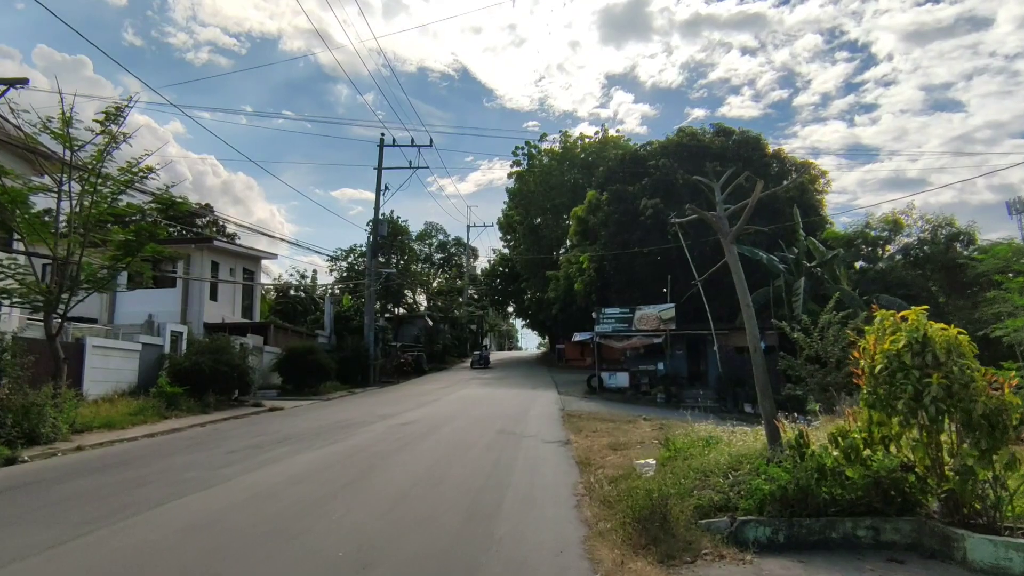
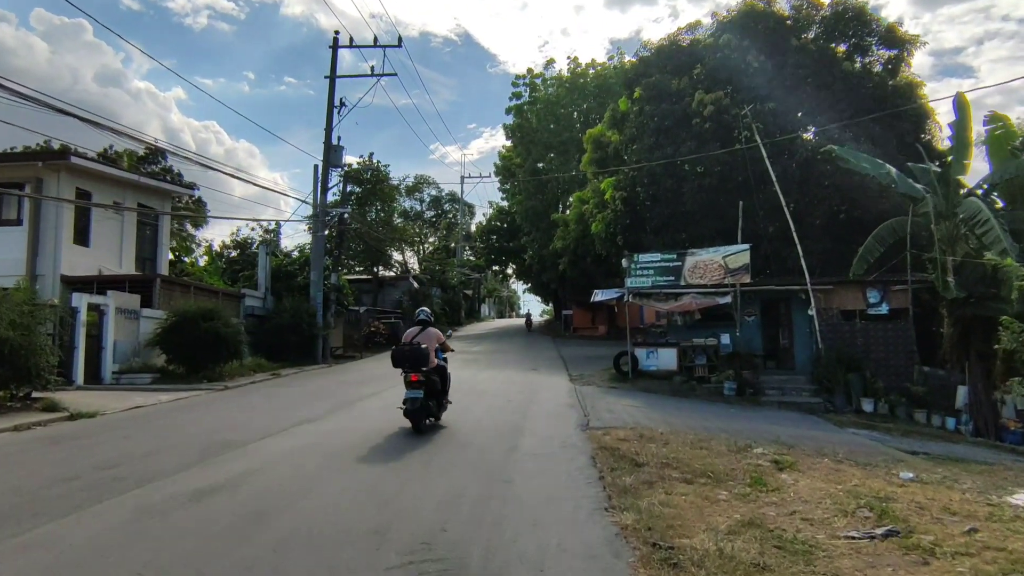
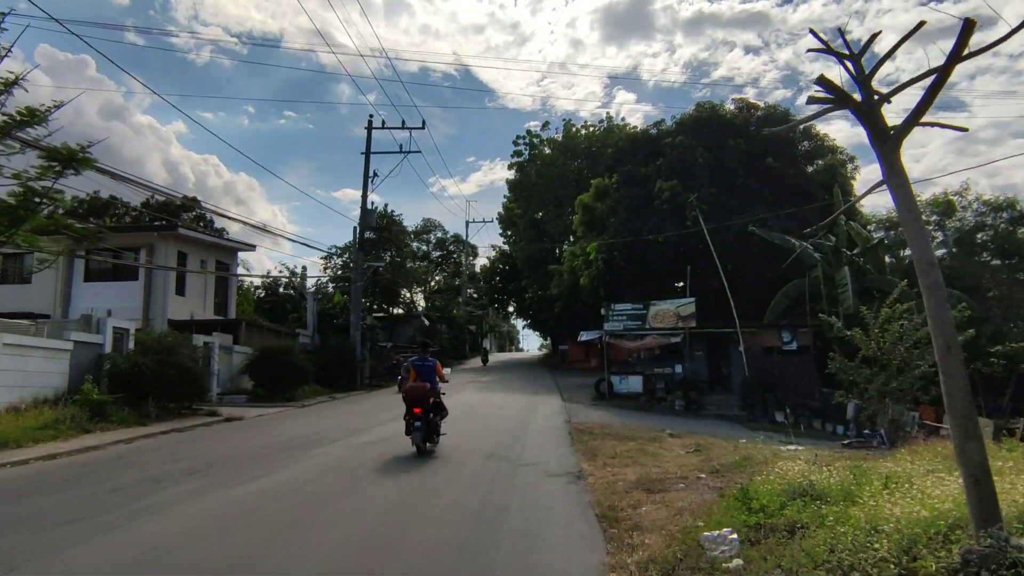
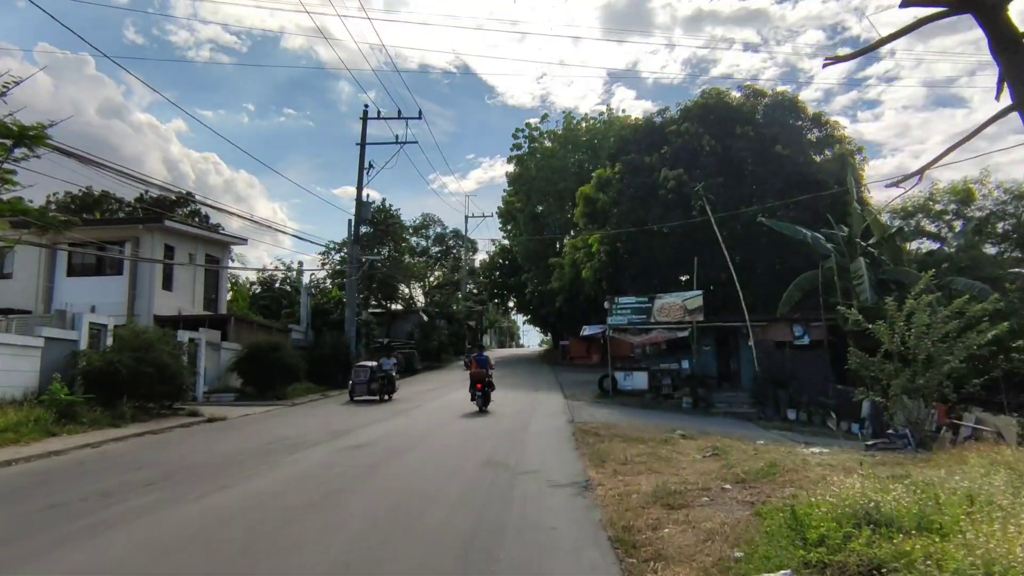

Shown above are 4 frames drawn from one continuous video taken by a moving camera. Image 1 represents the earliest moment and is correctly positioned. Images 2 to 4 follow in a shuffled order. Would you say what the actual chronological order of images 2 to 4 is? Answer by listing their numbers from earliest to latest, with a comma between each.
3, 4, 2
